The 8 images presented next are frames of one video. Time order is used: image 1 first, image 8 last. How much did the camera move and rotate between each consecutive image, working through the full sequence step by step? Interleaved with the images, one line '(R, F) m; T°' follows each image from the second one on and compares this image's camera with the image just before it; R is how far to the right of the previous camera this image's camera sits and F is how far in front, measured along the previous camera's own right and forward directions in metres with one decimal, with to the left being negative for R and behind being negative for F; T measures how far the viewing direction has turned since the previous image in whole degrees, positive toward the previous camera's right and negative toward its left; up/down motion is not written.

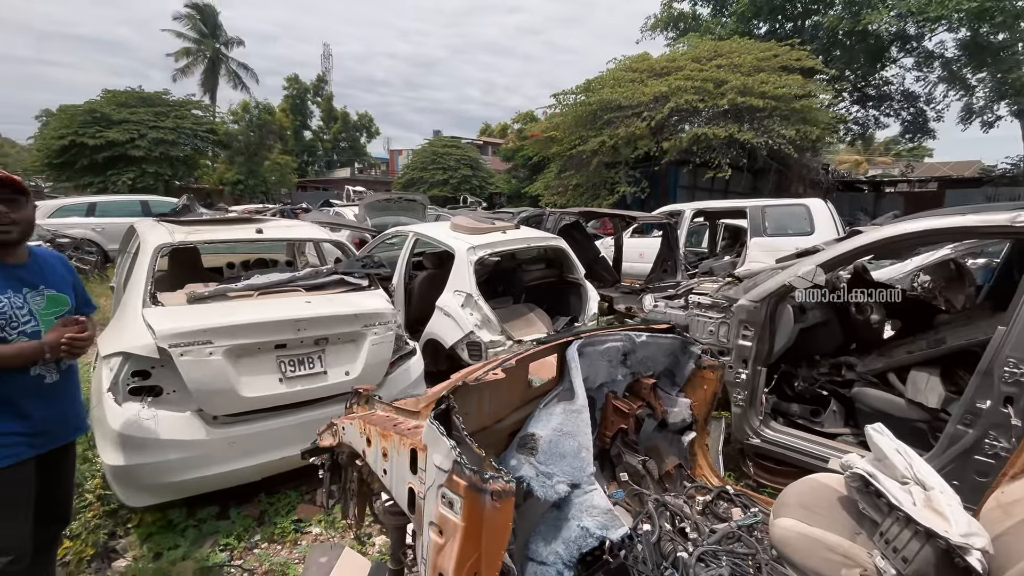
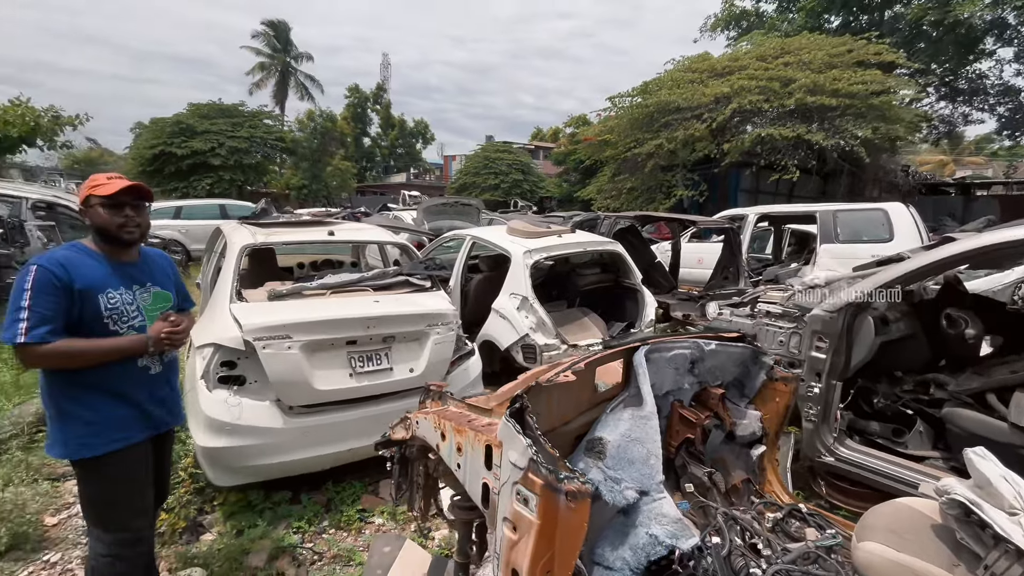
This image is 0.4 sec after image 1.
(-0.1, 0.0) m; -6°
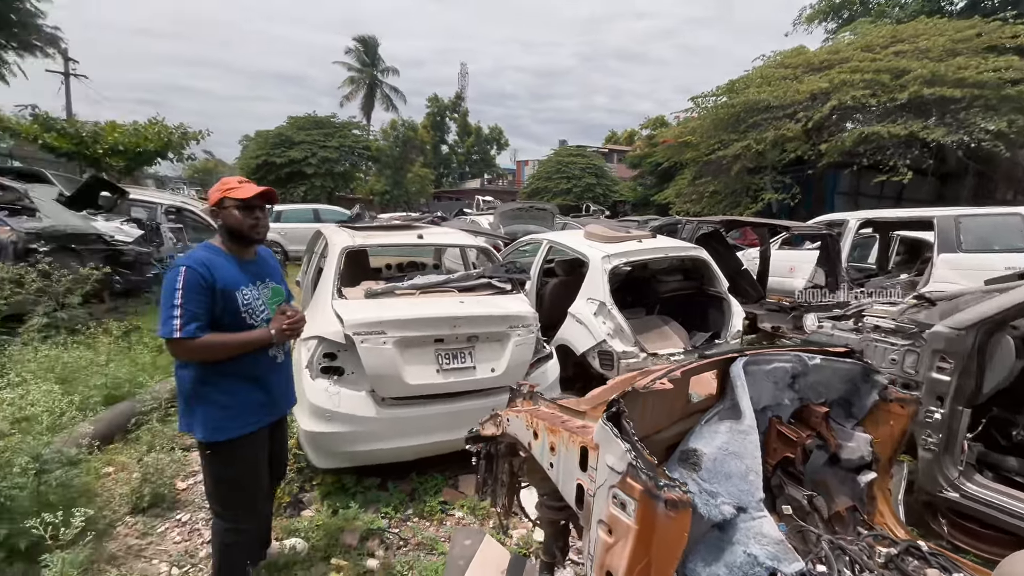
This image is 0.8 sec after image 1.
(-0.1, 0.0) m; -9°
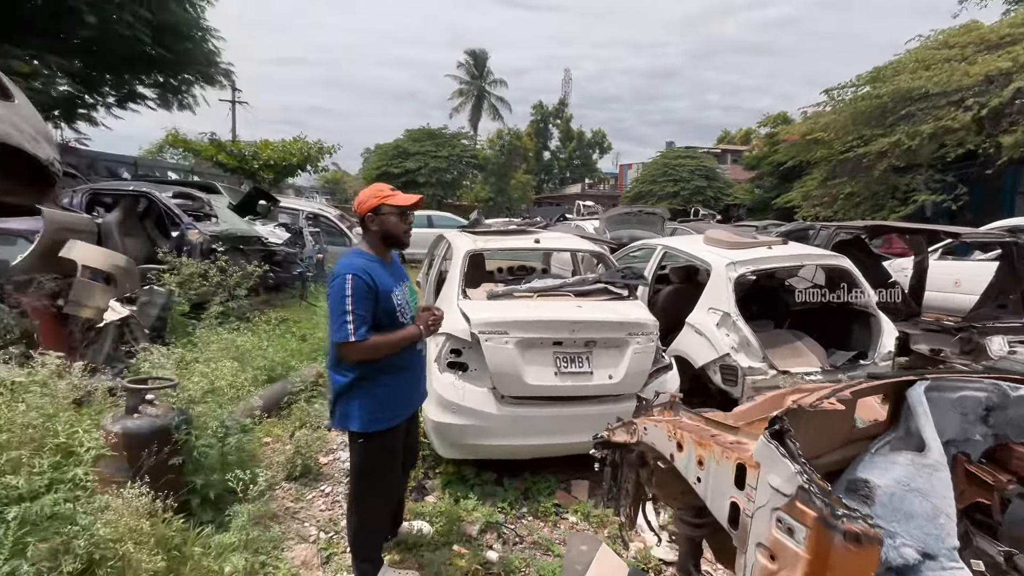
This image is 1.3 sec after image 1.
(-0.2, 0.0) m; -12°
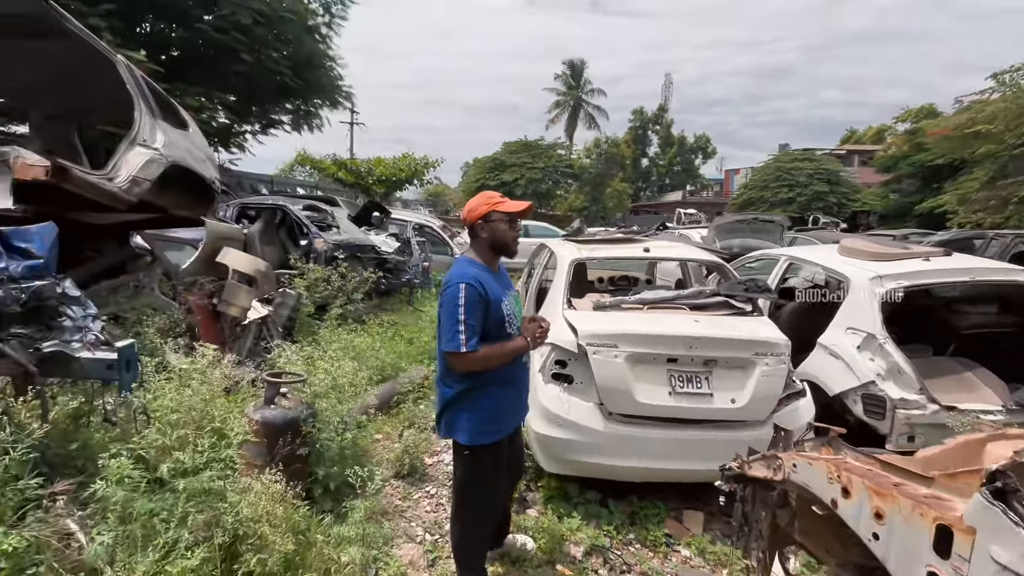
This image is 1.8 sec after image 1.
(-0.1, +0.1) m; -11°
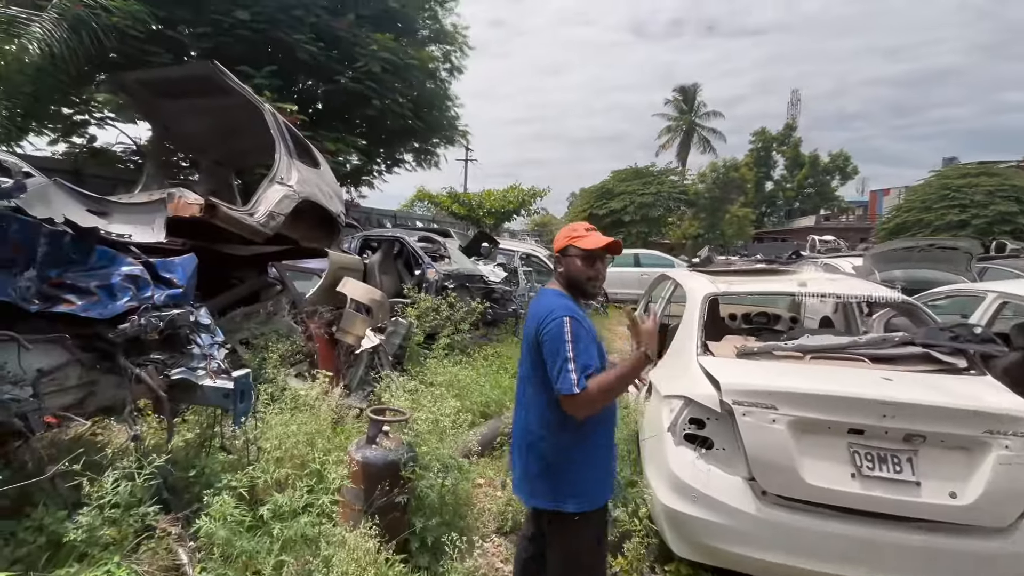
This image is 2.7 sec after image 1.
(-0.1, +0.4) m; -13°
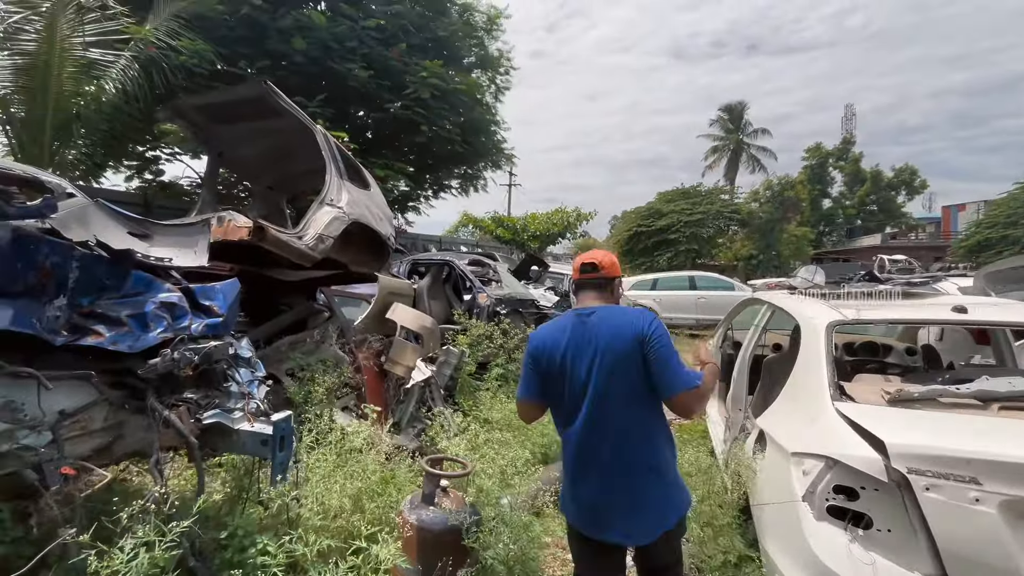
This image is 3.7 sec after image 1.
(-0.2, +0.5) m; -5°
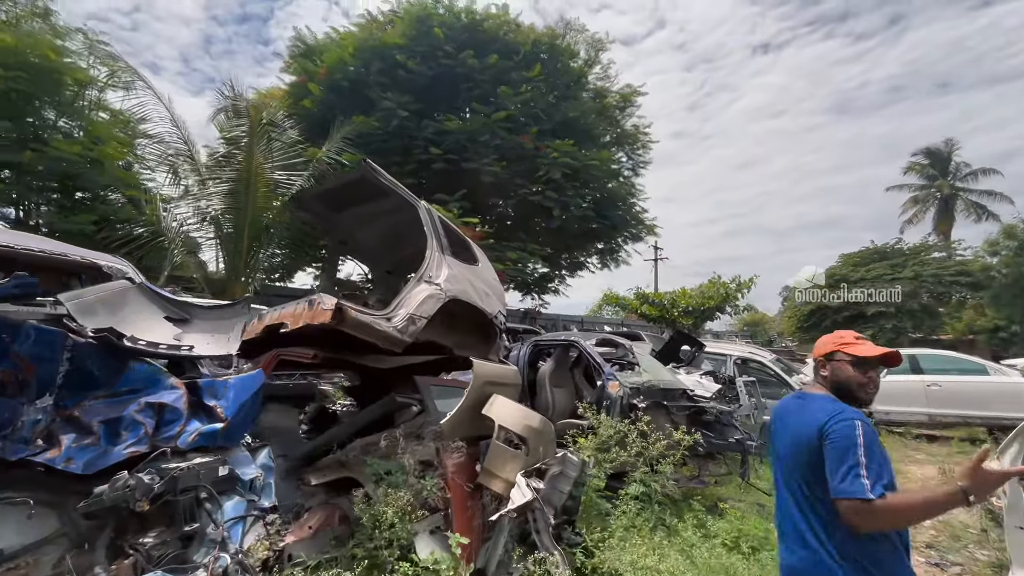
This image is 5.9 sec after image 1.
(+0.2, +1.1) m; -19°
